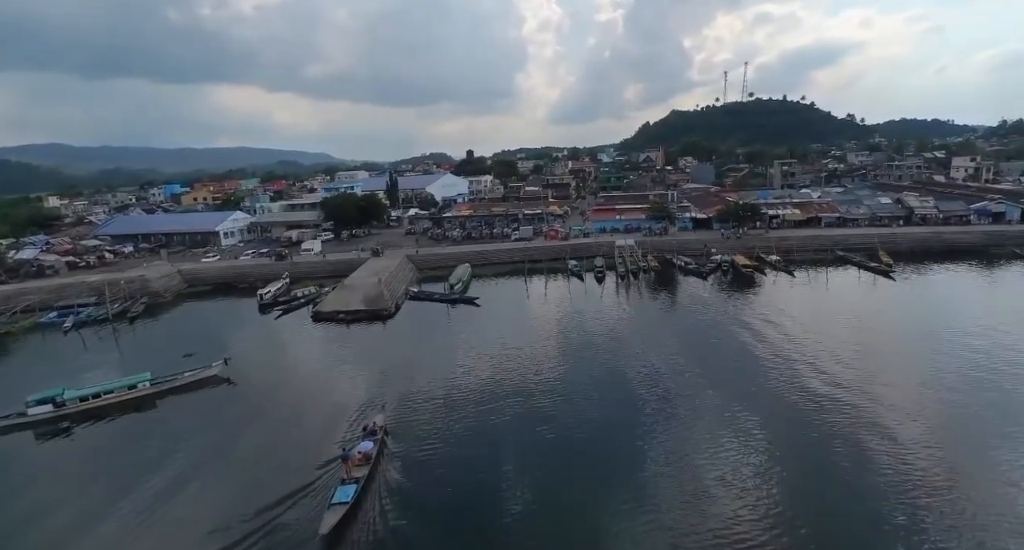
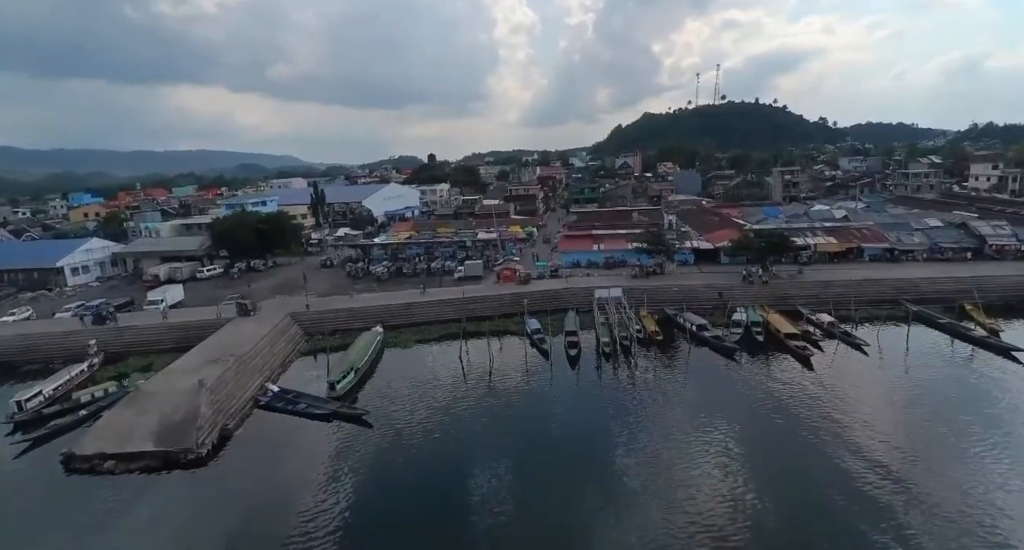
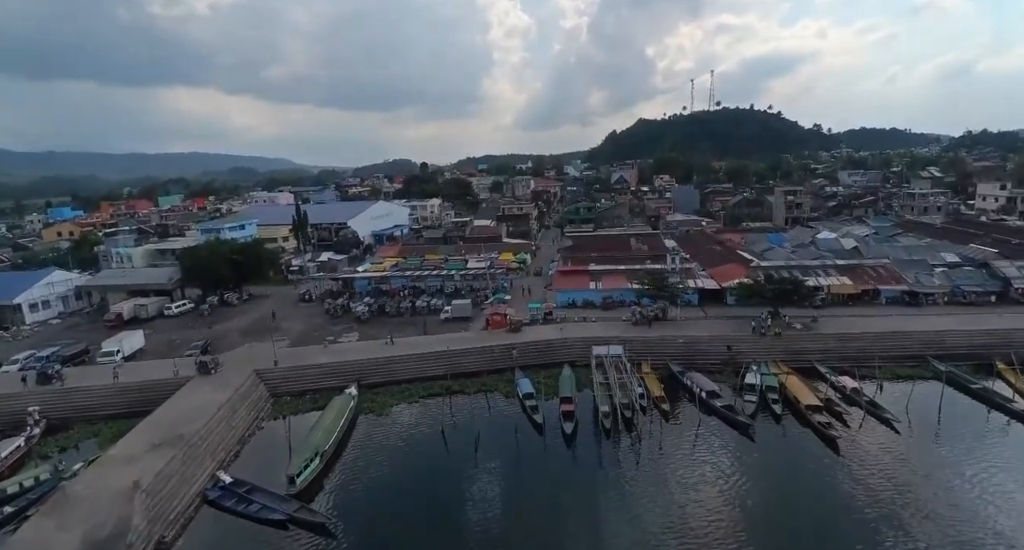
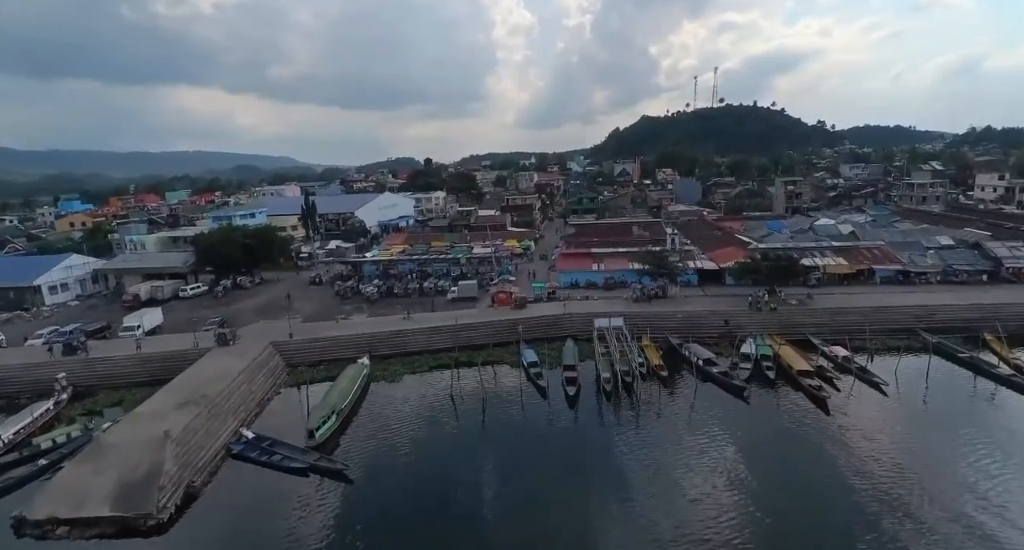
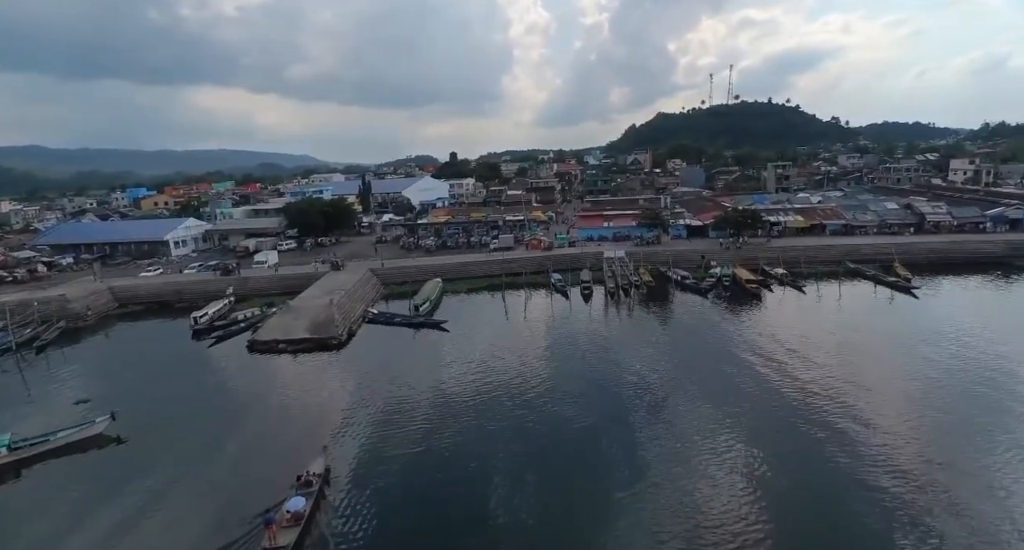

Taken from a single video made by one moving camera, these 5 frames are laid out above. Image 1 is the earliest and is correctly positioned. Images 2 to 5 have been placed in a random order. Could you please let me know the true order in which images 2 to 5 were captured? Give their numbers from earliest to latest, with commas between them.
5, 2, 4, 3
